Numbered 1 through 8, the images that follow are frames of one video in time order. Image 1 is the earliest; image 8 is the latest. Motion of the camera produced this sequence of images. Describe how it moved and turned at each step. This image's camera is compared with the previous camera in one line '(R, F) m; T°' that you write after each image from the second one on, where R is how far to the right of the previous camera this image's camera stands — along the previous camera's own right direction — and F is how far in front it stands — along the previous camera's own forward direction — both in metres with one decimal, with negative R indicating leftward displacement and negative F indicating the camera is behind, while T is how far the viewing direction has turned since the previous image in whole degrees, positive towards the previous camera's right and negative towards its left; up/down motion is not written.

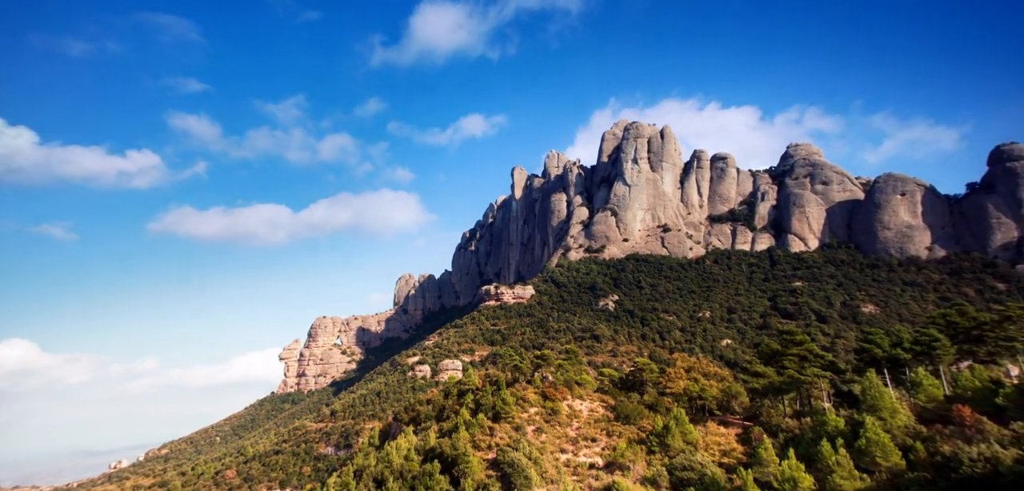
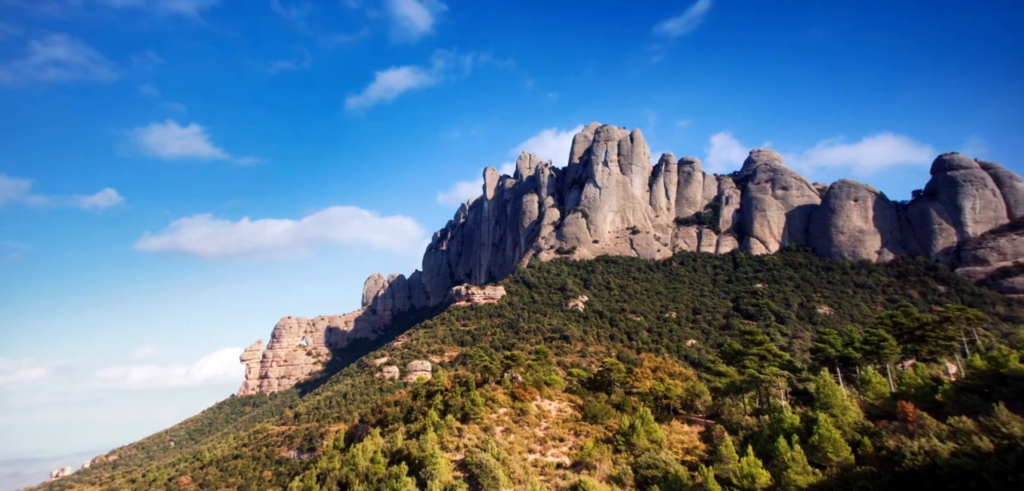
(+0.4, -1.1) m; +2°
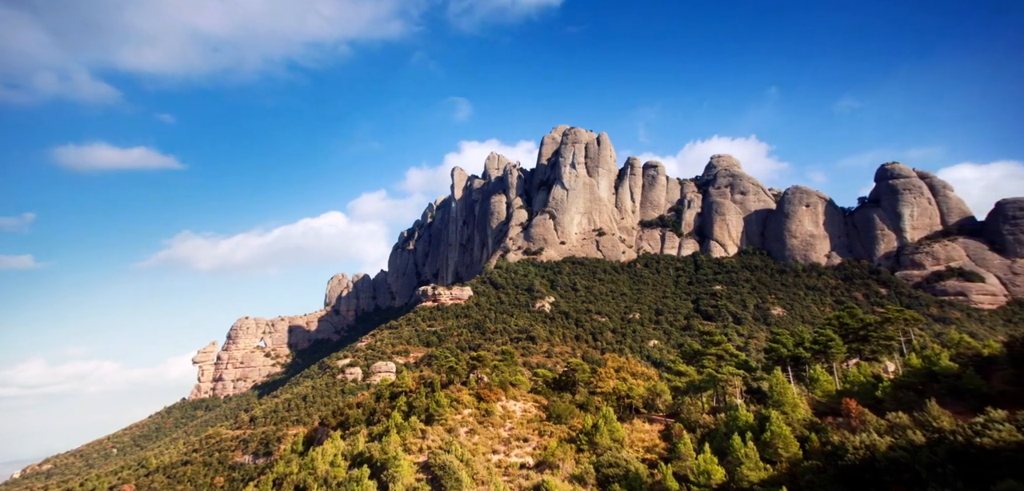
(+0.4, -1.1) m; +3°
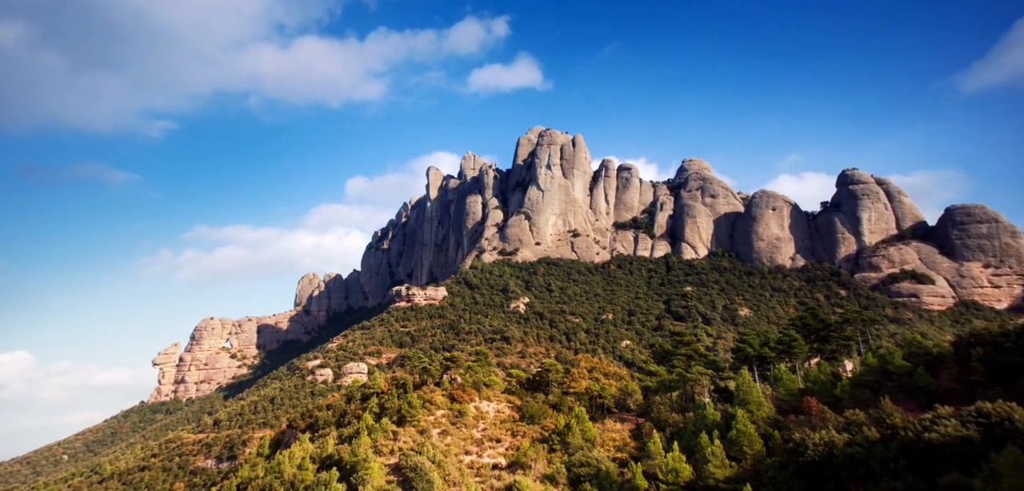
(+0.3, -0.7) m; +2°
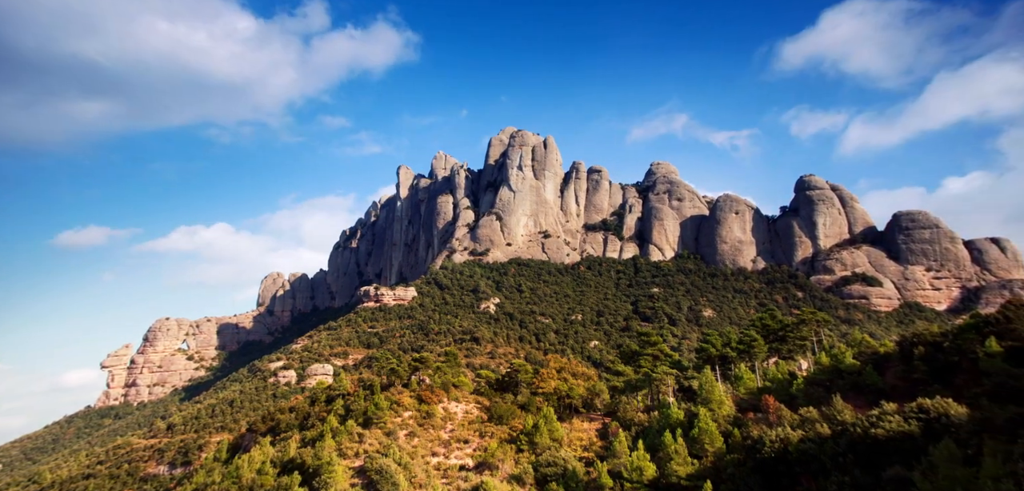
(+0.3, -0.7) m; +2°
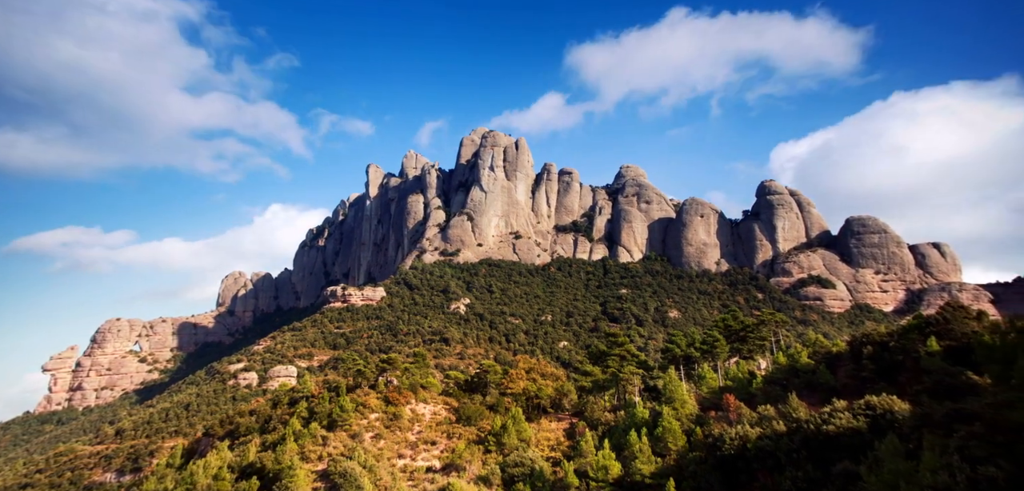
(+0.3, -0.6) m; +2°
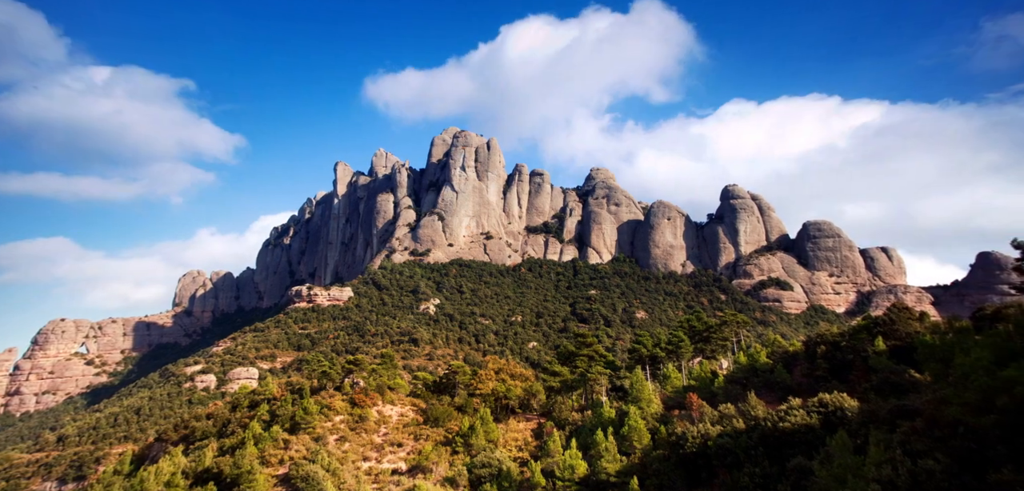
(+0.2, -0.6) m; +2°
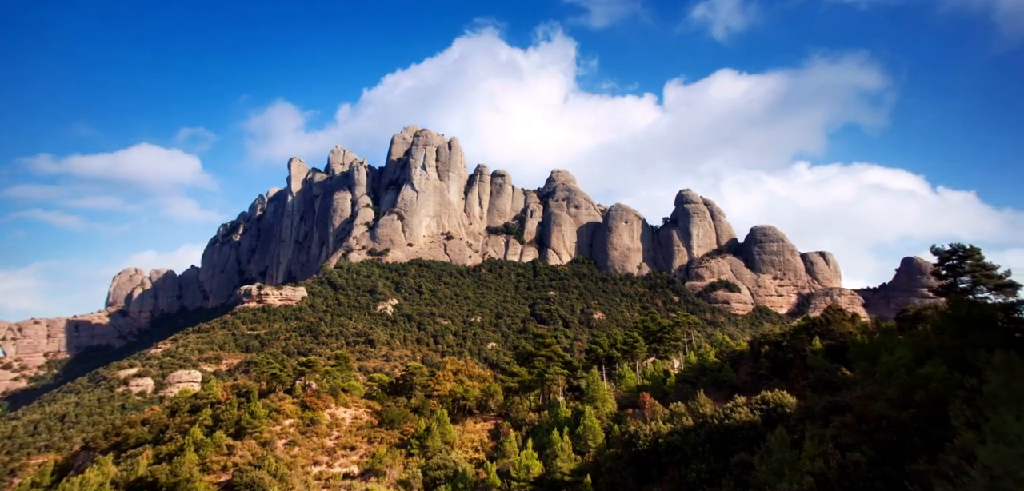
(+0.3, -0.6) m; +3°
